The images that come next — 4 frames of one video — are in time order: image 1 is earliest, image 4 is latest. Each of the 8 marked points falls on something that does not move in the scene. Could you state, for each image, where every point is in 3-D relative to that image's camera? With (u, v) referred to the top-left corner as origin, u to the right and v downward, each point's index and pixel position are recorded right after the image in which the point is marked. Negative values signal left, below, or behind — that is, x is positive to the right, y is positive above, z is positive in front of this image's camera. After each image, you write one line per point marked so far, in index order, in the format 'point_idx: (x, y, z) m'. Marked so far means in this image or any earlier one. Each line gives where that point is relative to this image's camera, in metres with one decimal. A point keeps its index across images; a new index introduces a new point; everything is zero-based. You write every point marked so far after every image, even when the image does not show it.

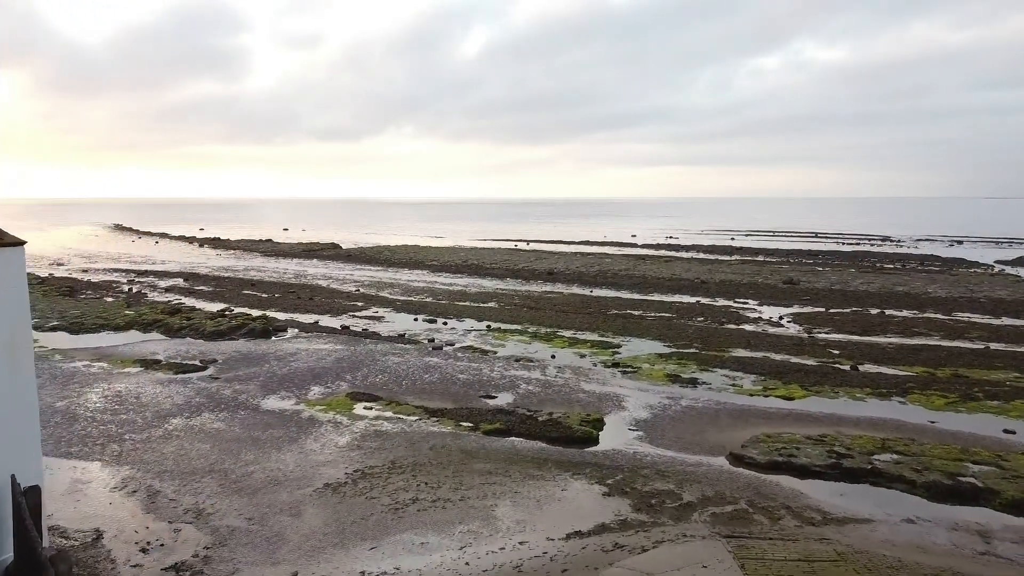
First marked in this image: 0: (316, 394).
0: (-3.9, -2.1, +16.0) m
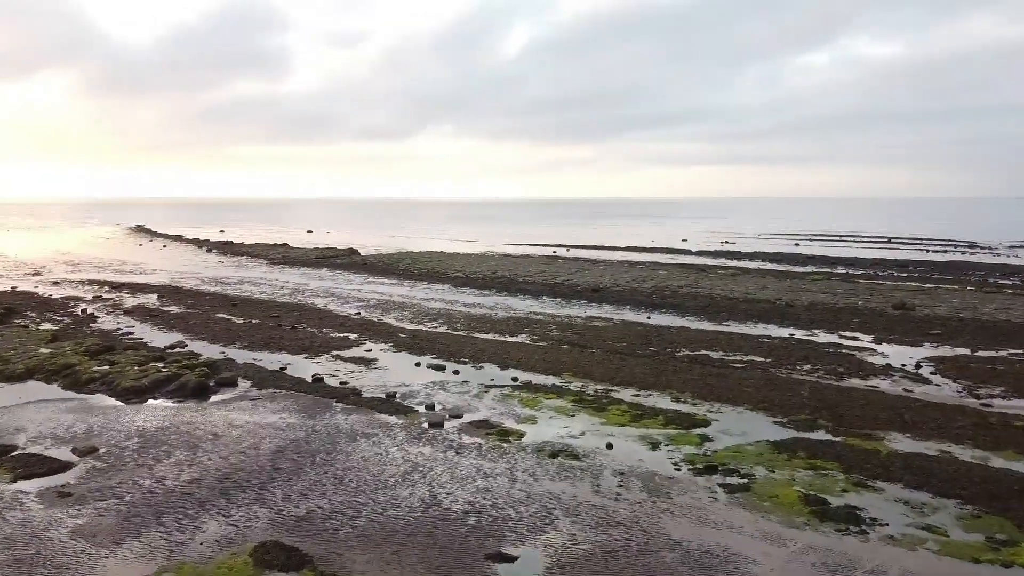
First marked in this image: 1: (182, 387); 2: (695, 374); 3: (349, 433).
0: (-3.5, -2.9, +9.2) m
1: (-6.8, -2.0, +16.7) m
2: (+4.1, -1.9, +18.1) m
3: (-2.8, -2.5, +13.8) m
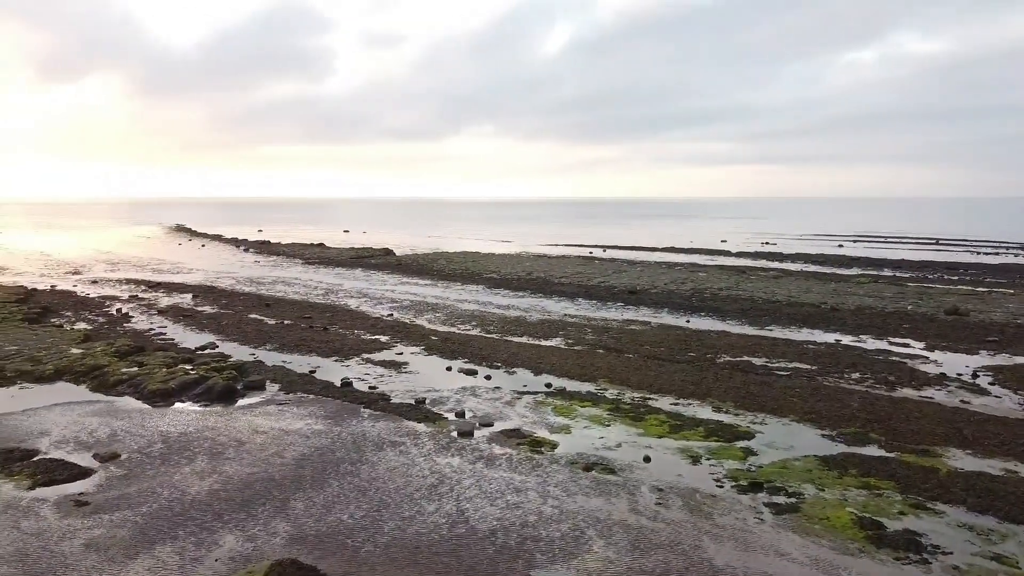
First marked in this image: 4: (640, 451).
0: (-3.2, -3.0, +8.8) m
1: (-6.1, -2.0, +16.4) m
2: (+4.8, -2.0, +17.3) m
3: (-2.2, -2.5, +13.3) m
4: (+2.0, -2.5, +12.8) m
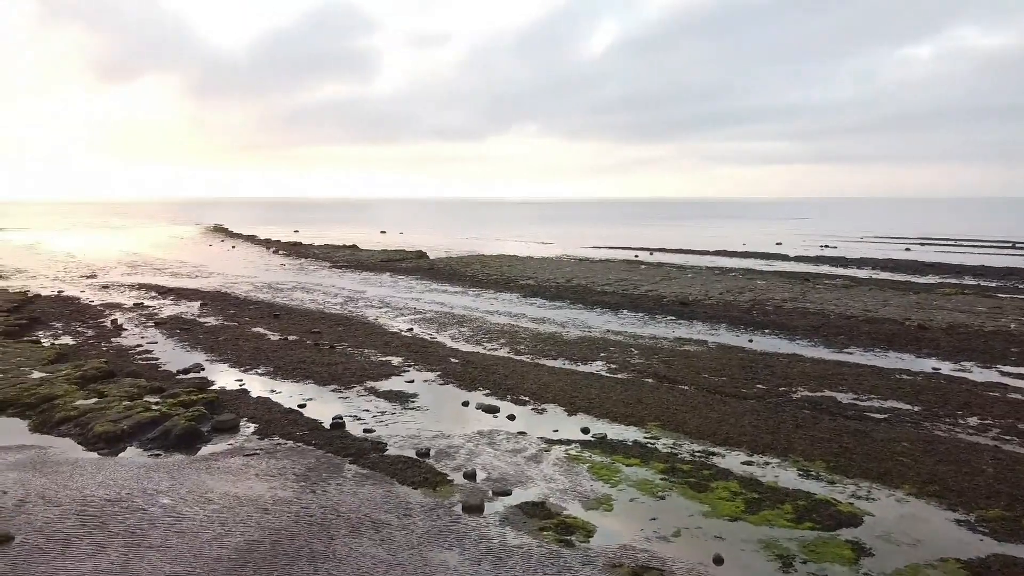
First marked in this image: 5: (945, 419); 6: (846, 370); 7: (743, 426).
0: (-3.2, -3.3, +5.6) m
1: (-5.7, -2.4, +13.3) m
2: (+5.3, -2.4, +13.7) m
3: (-2.0, -2.9, +10.1) m
4: (+2.2, -2.9, +9.3) m
5: (+7.8, -2.4, +14.7) m
6: (+7.7, -1.9, +18.7) m
7: (+4.0, -2.4, +14.0) m
